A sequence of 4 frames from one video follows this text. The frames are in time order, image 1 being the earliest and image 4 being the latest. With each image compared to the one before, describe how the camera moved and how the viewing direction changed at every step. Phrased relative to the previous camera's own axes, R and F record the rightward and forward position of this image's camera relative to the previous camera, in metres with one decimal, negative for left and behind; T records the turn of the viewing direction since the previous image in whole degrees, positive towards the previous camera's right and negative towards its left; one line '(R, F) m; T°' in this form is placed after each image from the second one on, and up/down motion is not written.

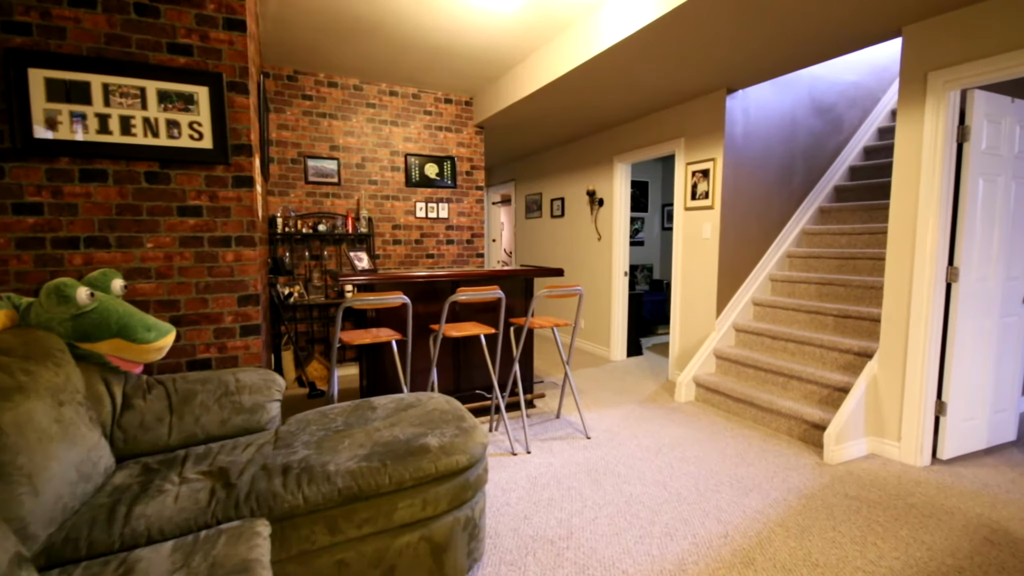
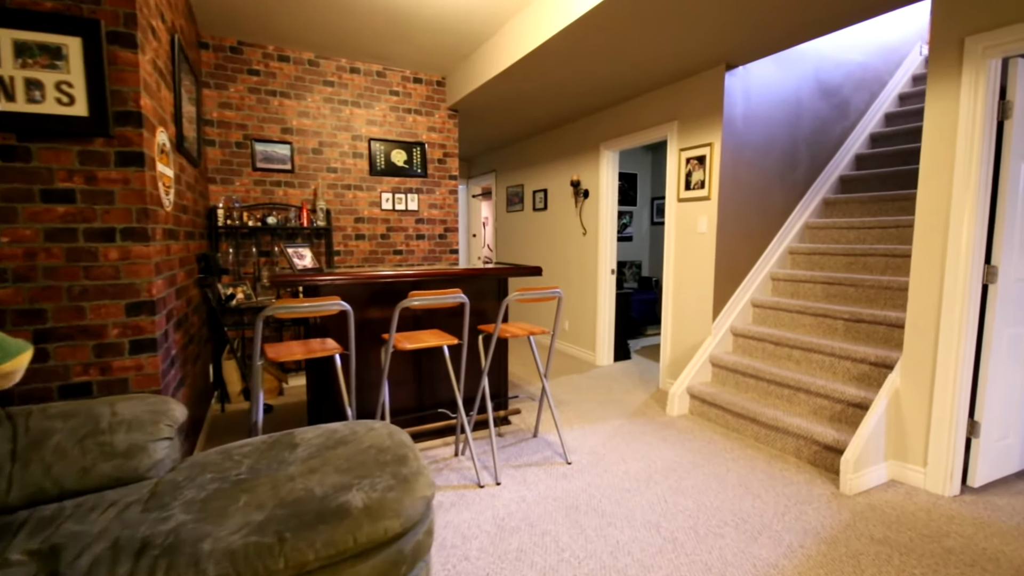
(+0.1, +0.4) m; +1°
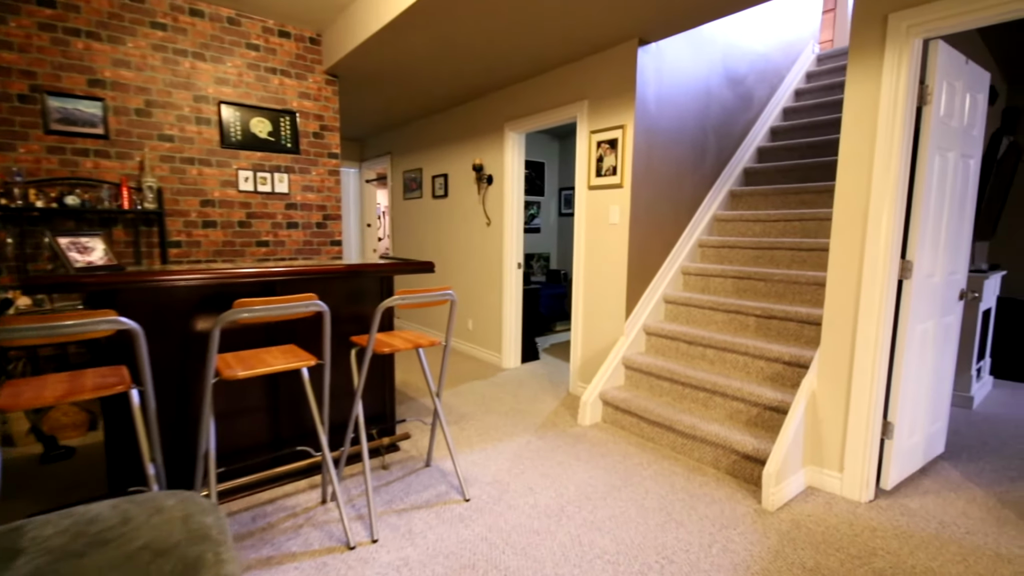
(+0.1, +0.4) m; +11°
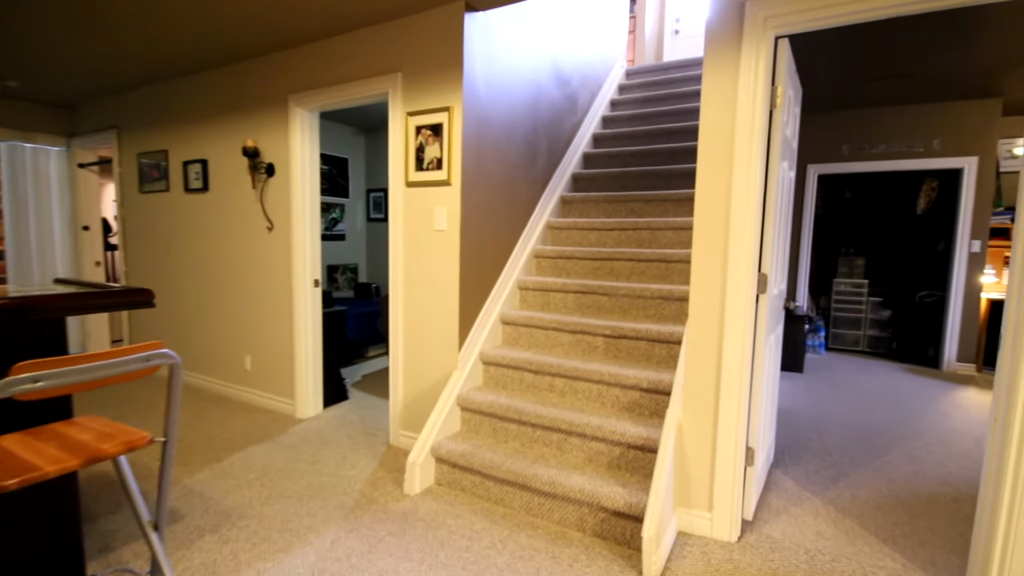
(+0.1, +0.7) m; +23°
